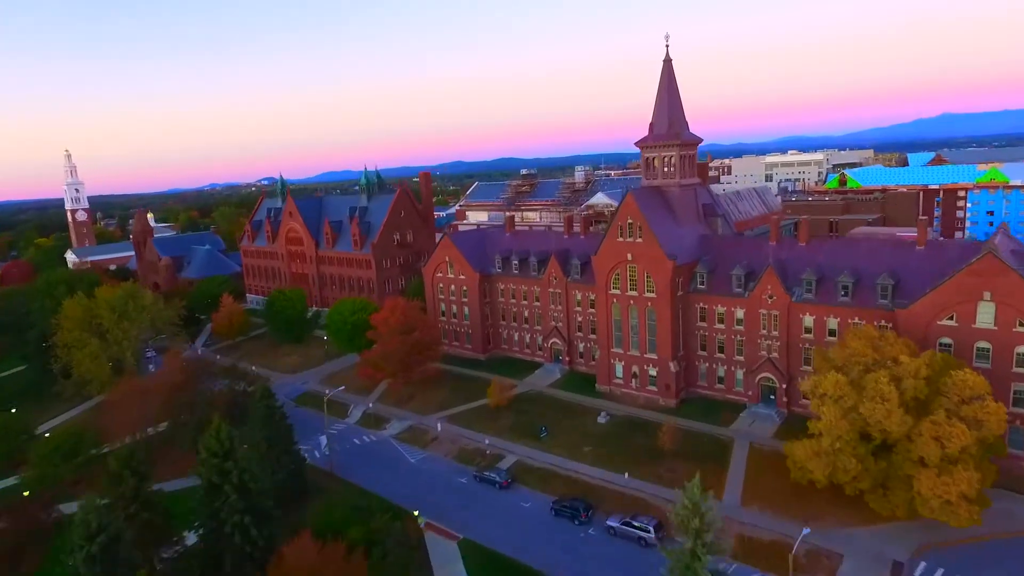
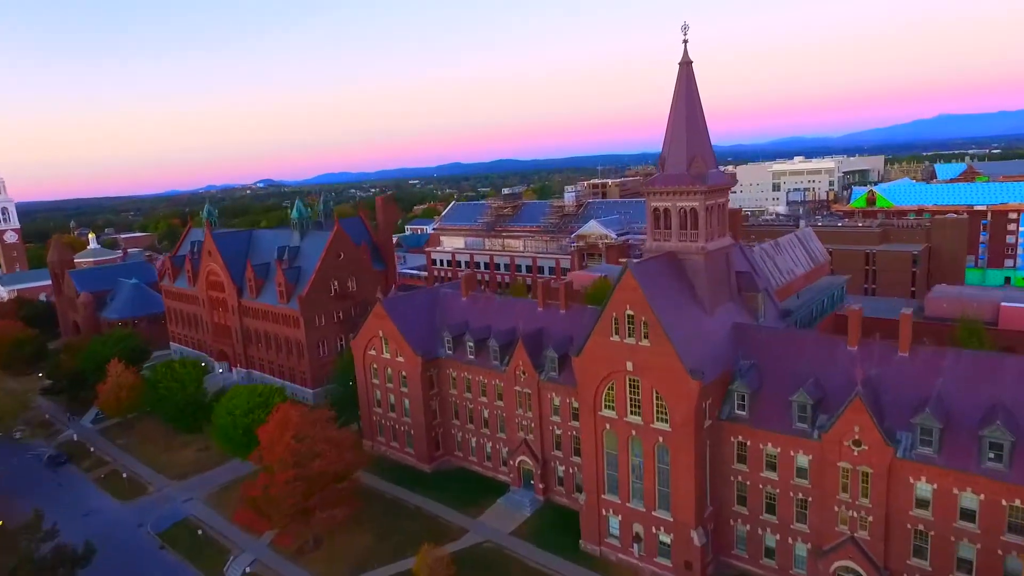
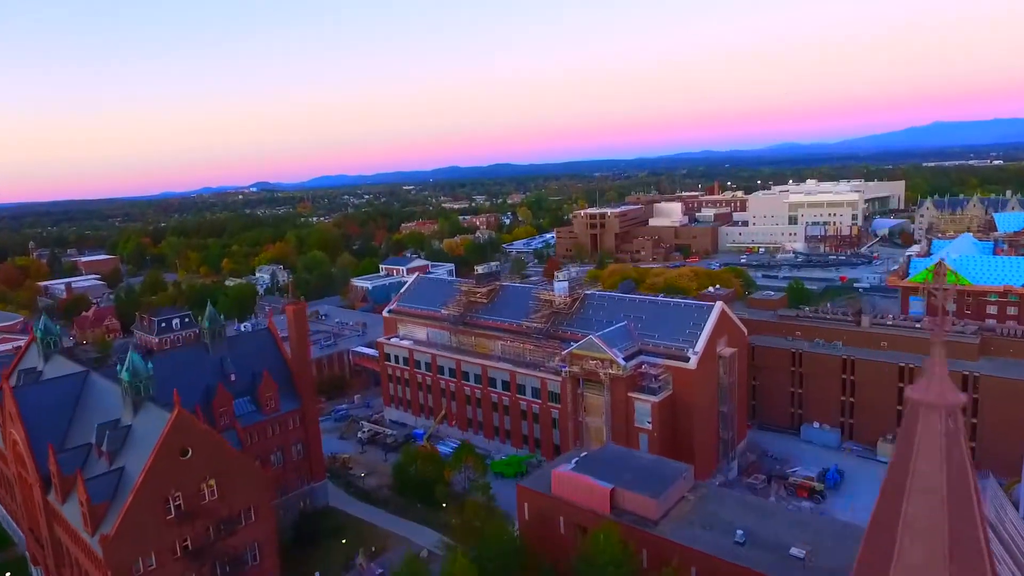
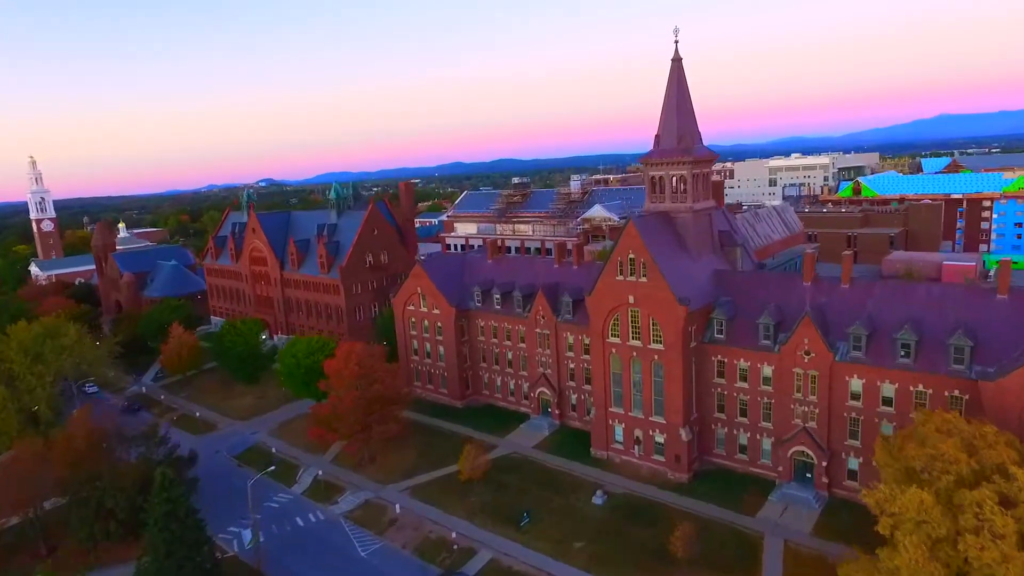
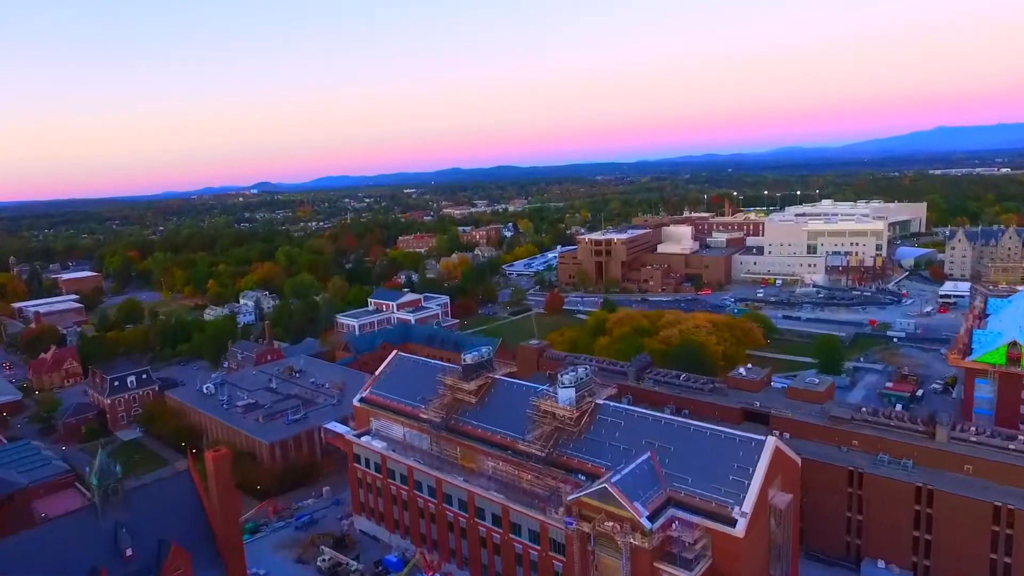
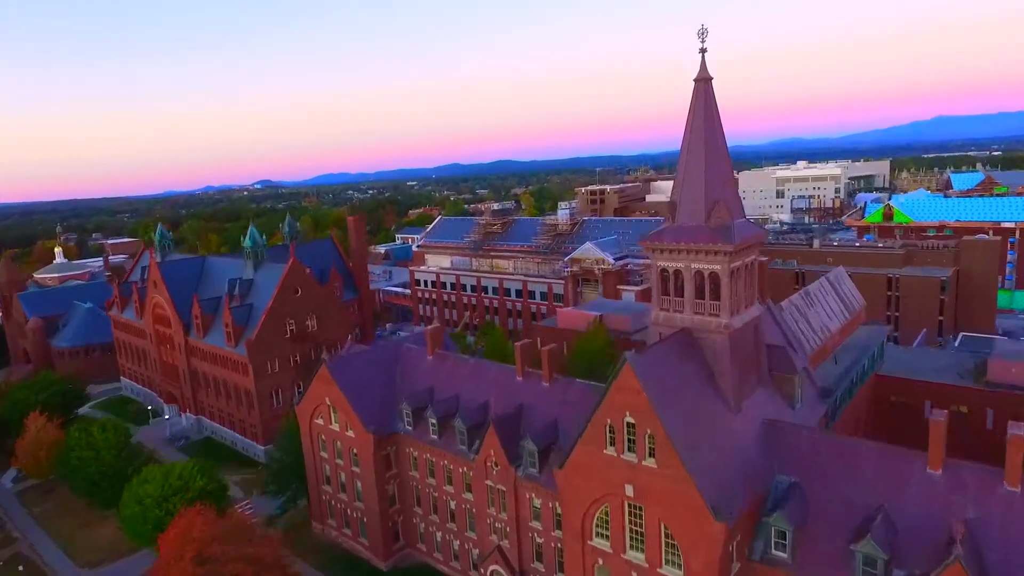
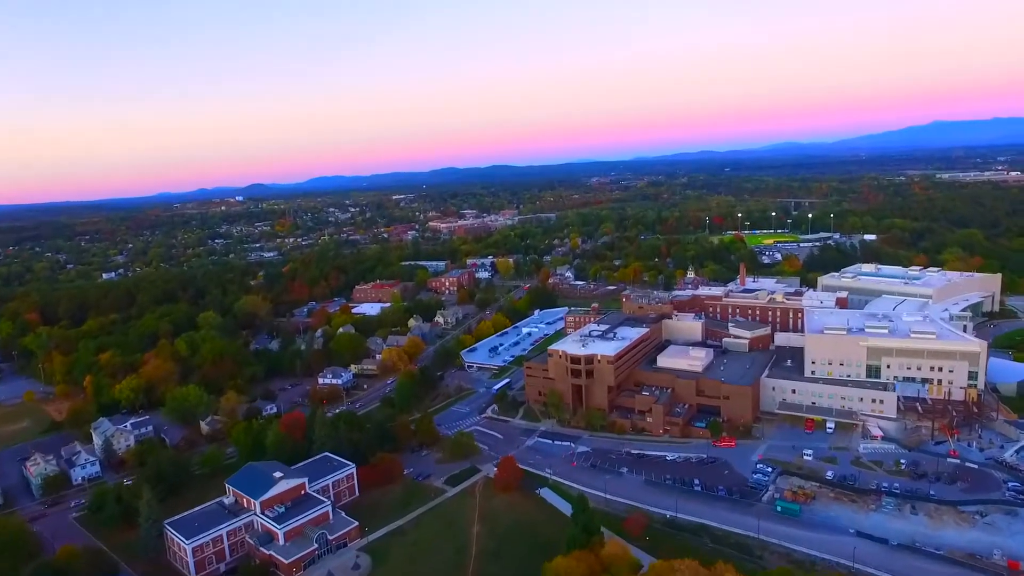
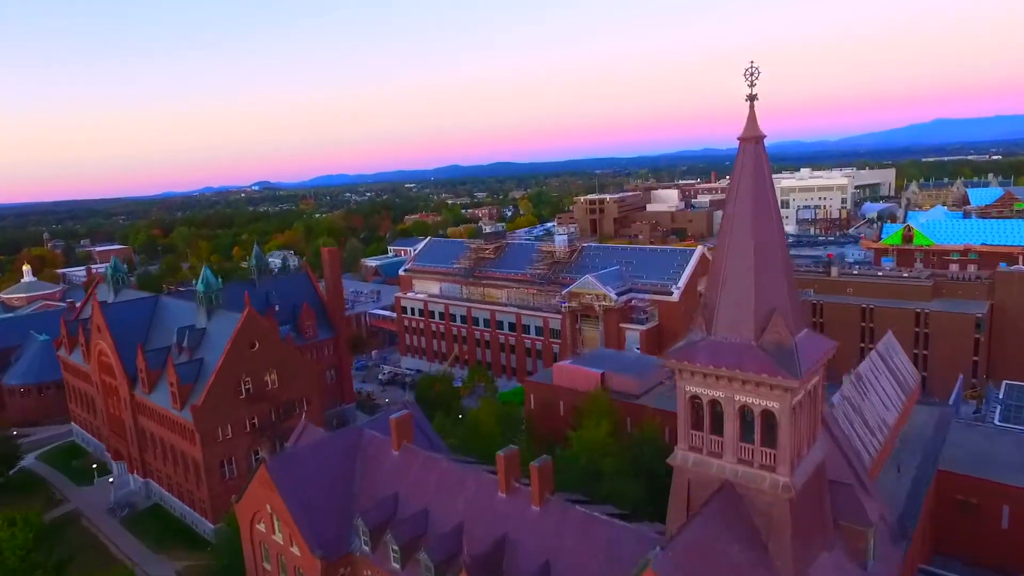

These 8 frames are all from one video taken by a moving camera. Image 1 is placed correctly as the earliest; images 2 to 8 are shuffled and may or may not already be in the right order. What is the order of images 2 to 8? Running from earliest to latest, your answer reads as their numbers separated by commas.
4, 2, 6, 8, 3, 5, 7
